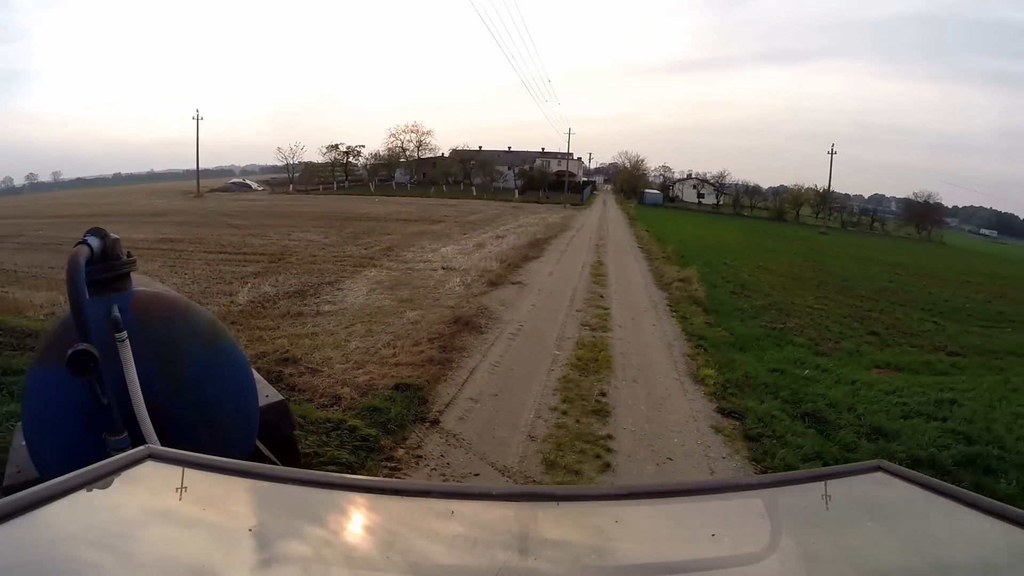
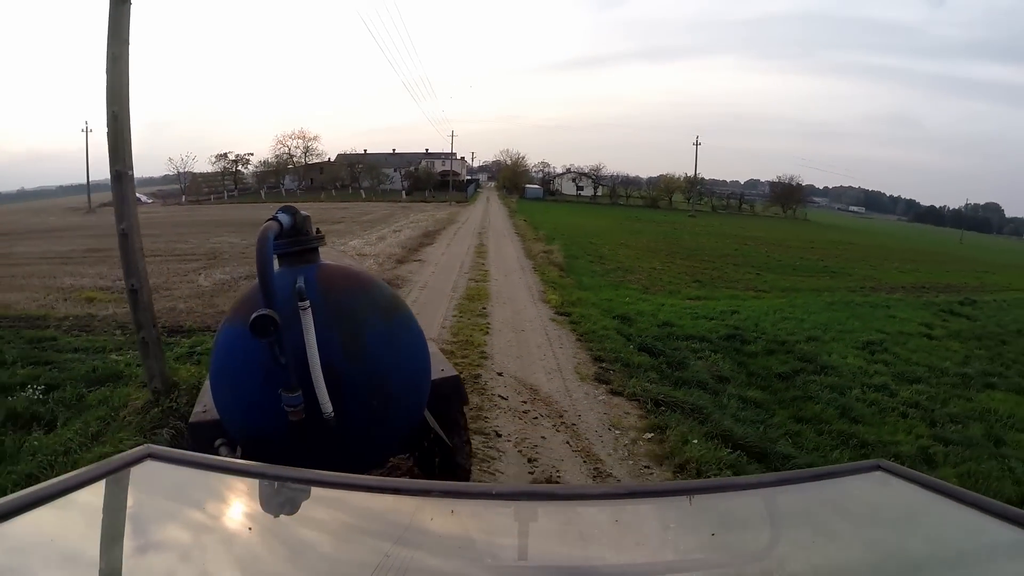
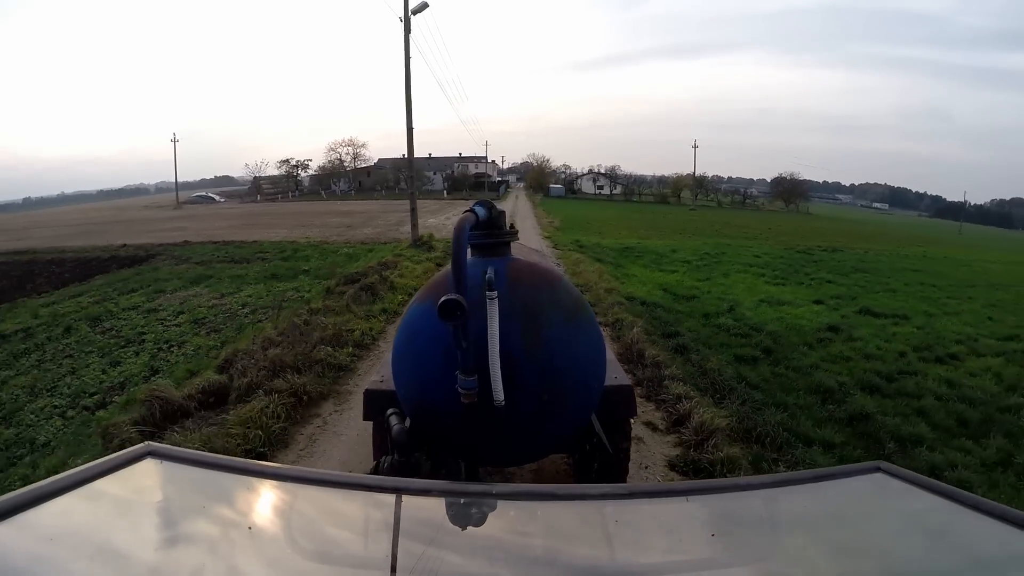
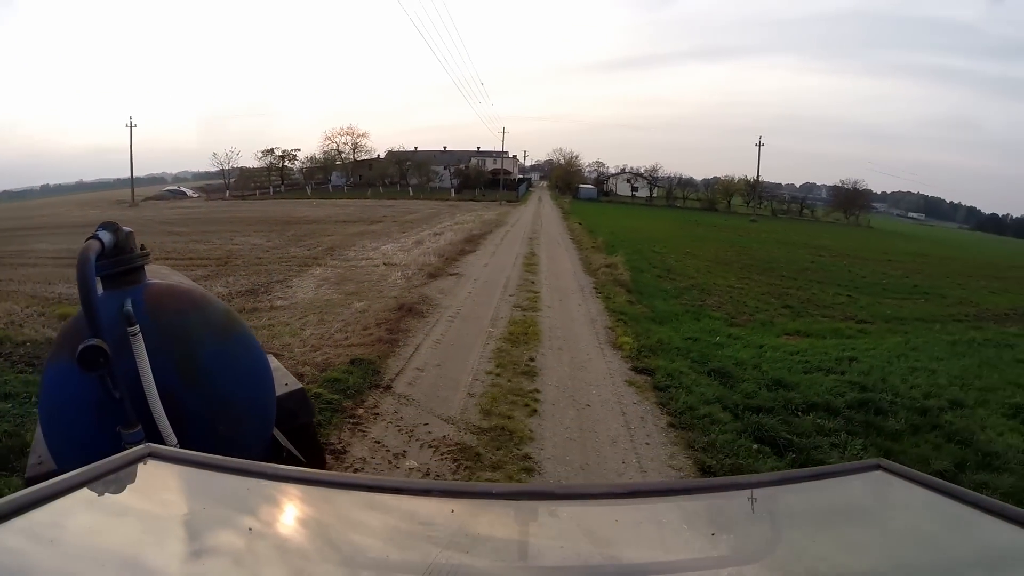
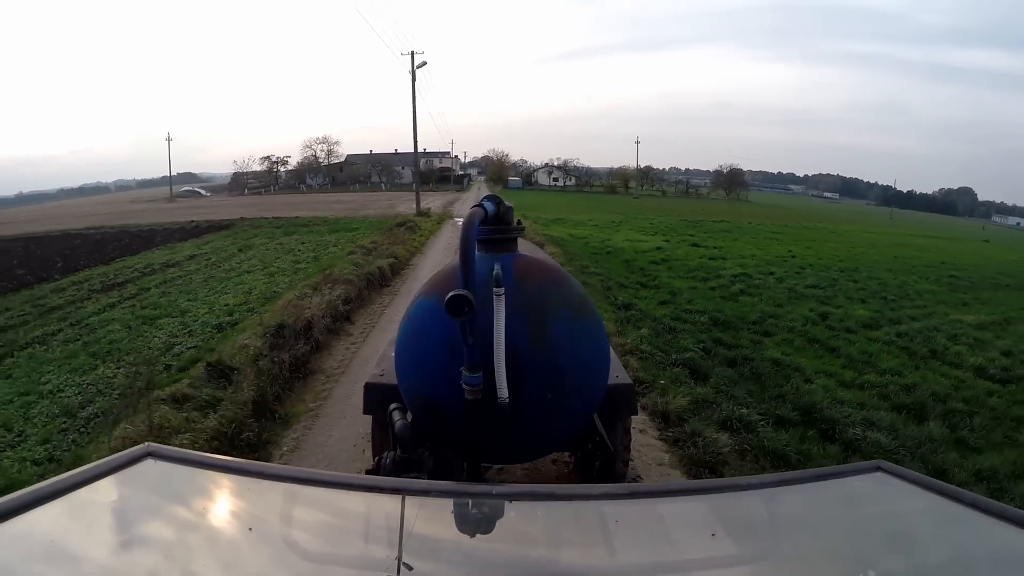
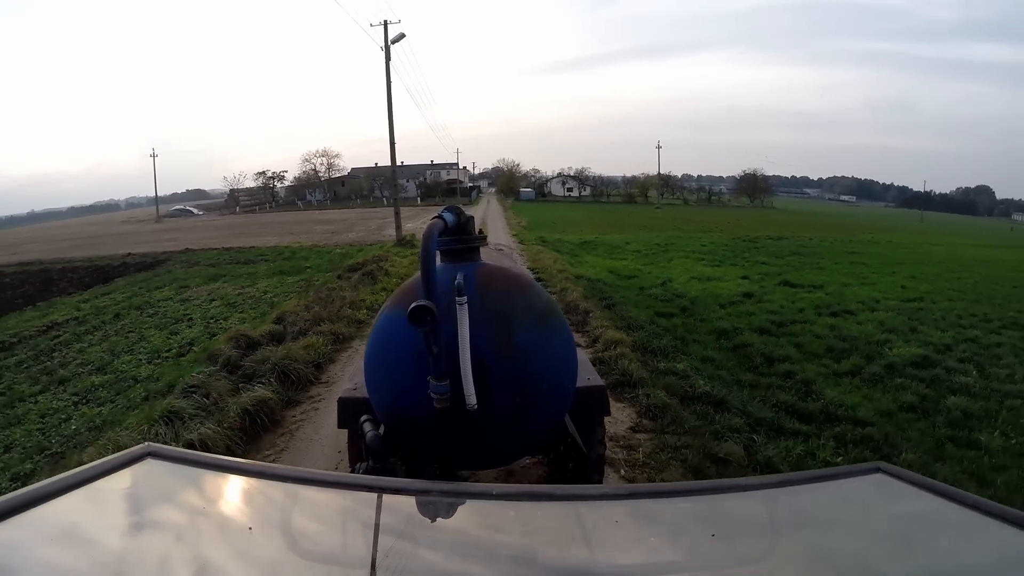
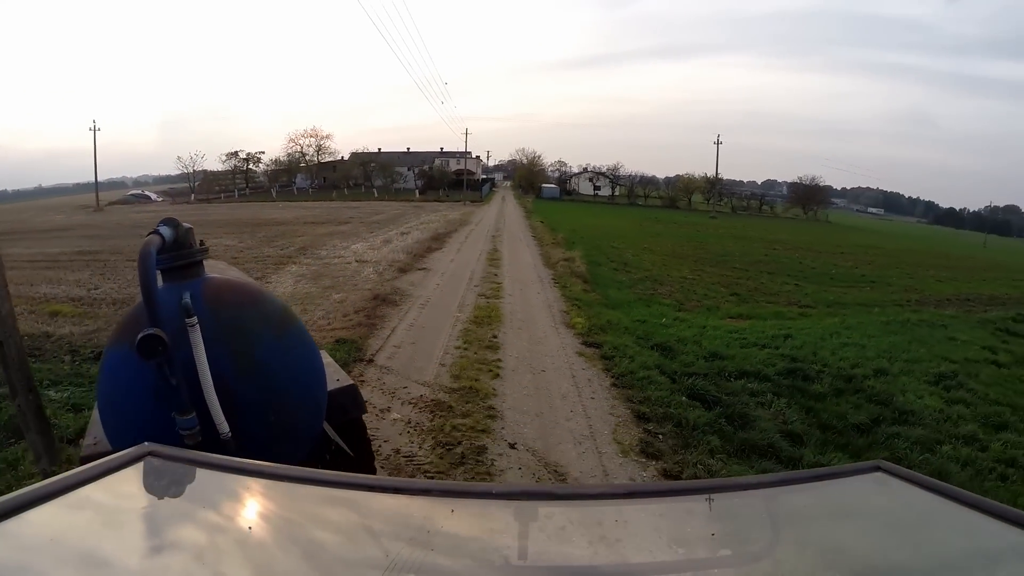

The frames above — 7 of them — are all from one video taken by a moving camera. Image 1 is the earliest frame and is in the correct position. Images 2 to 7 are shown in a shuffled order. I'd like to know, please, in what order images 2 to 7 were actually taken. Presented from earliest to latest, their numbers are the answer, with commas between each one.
4, 7, 2, 3, 6, 5
